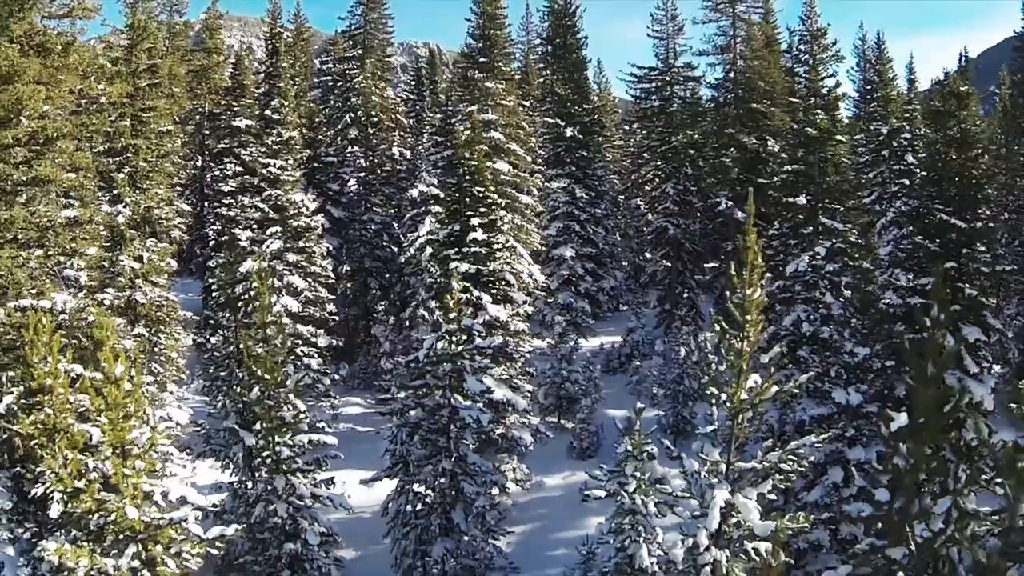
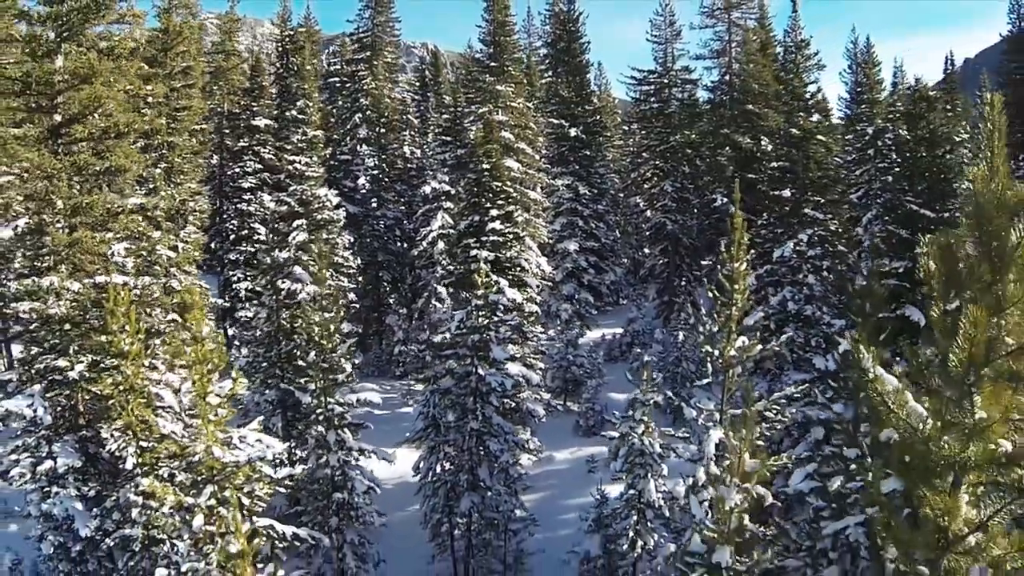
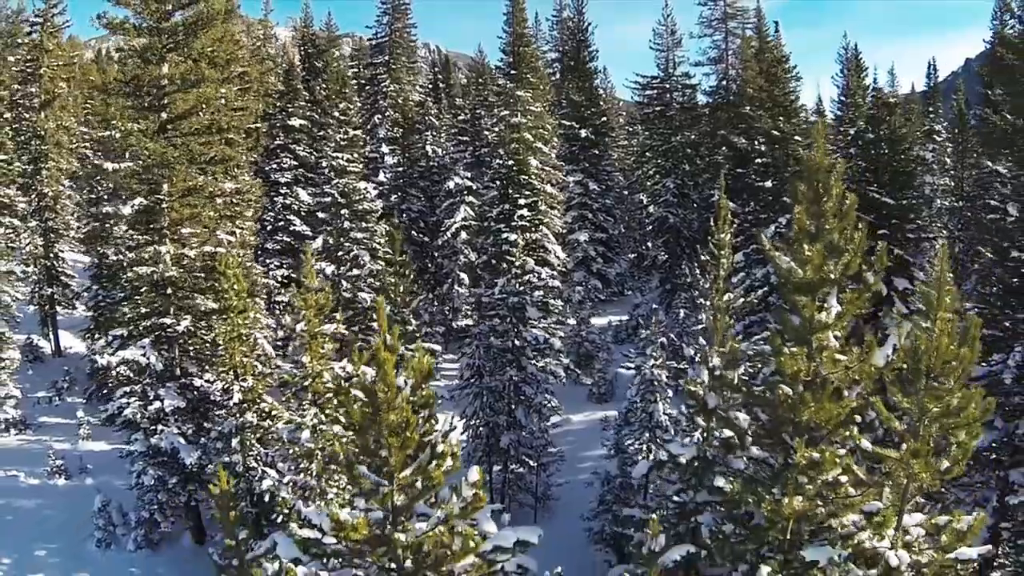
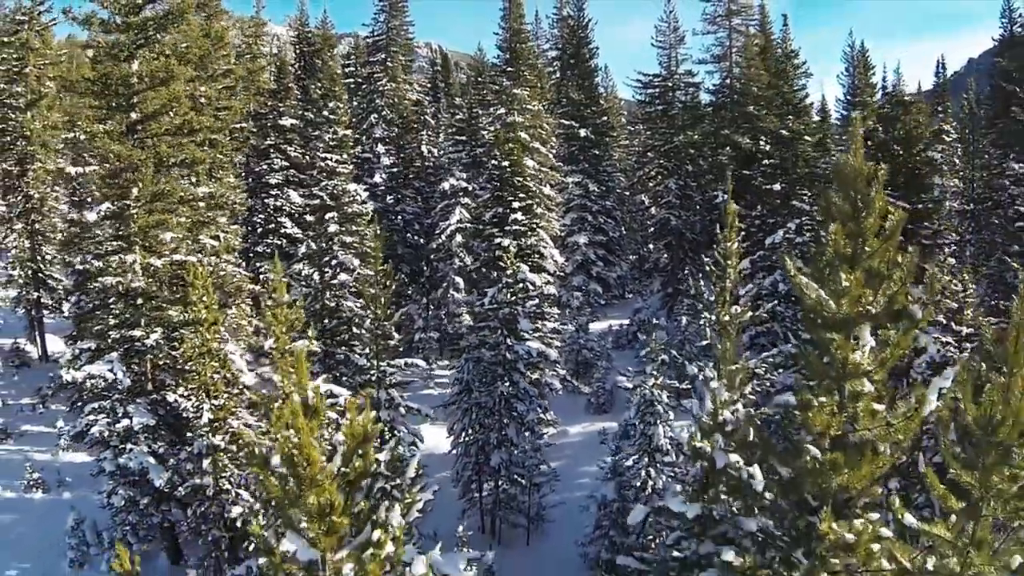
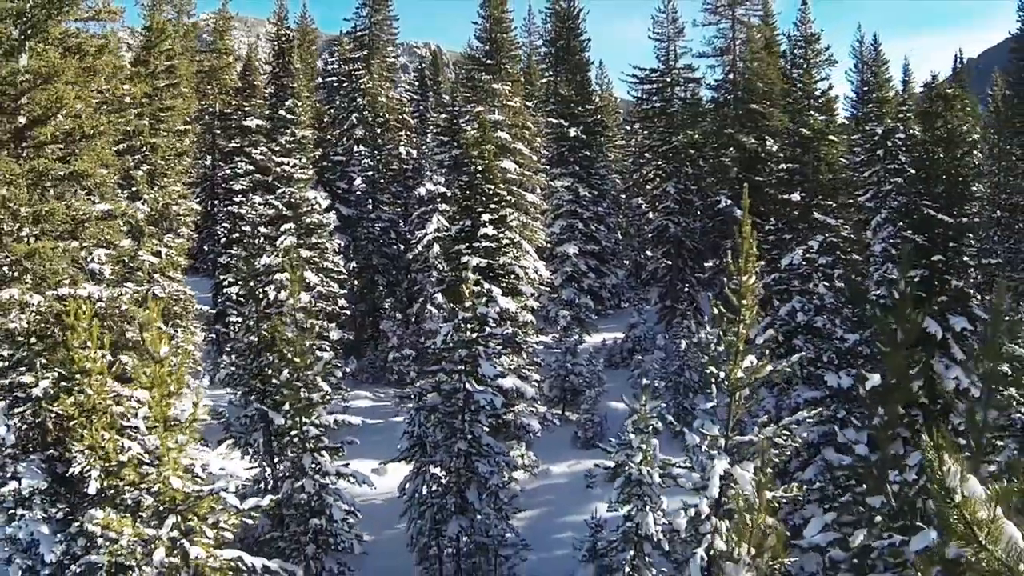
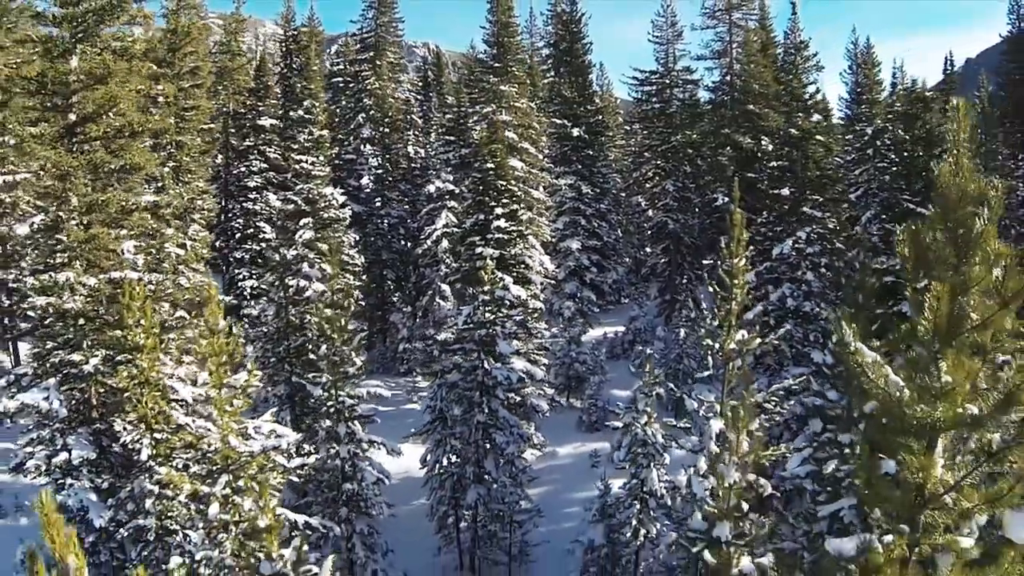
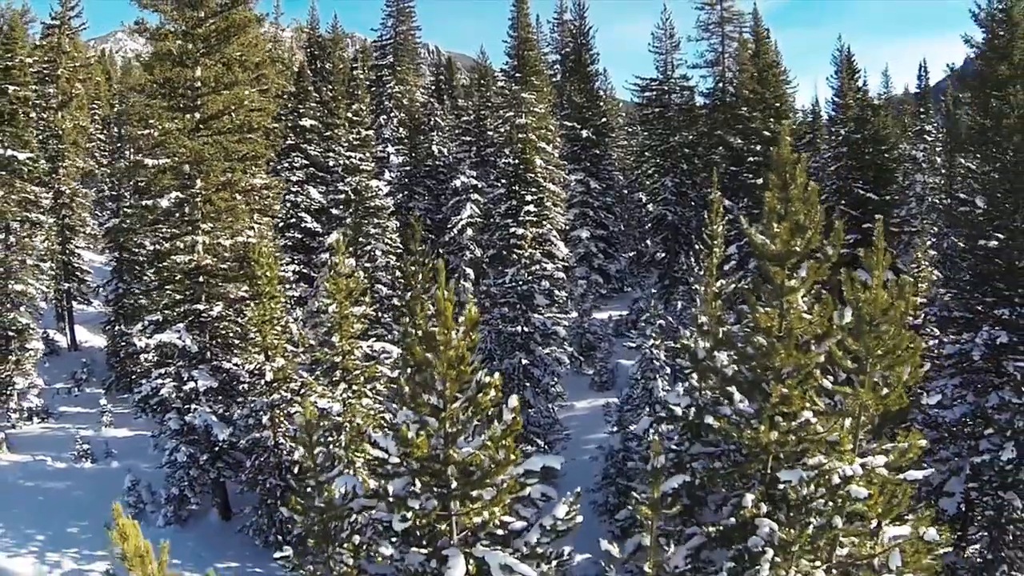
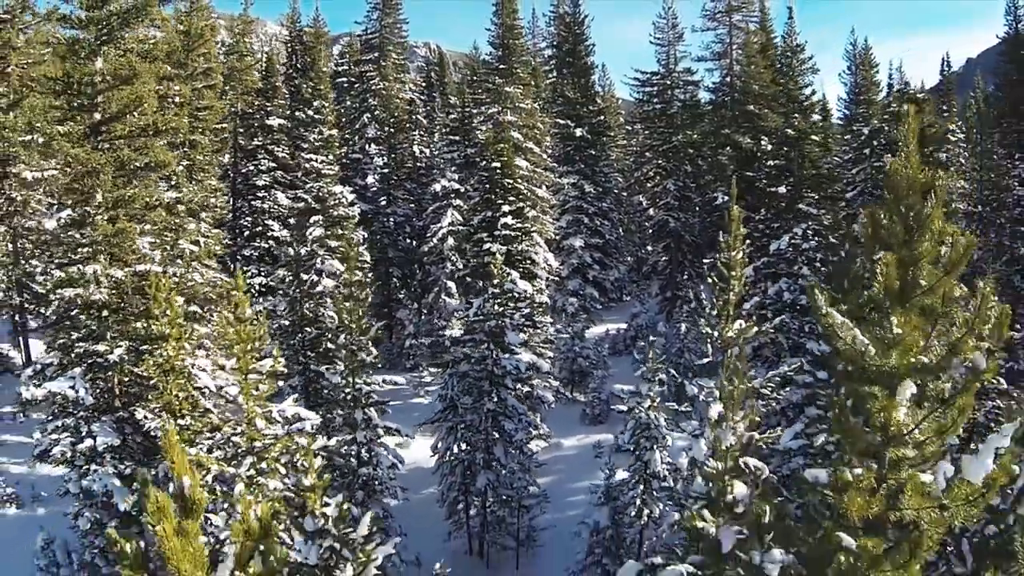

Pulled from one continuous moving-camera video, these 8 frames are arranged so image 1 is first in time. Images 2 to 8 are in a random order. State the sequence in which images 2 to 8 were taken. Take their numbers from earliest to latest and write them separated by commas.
5, 2, 6, 8, 4, 3, 7
